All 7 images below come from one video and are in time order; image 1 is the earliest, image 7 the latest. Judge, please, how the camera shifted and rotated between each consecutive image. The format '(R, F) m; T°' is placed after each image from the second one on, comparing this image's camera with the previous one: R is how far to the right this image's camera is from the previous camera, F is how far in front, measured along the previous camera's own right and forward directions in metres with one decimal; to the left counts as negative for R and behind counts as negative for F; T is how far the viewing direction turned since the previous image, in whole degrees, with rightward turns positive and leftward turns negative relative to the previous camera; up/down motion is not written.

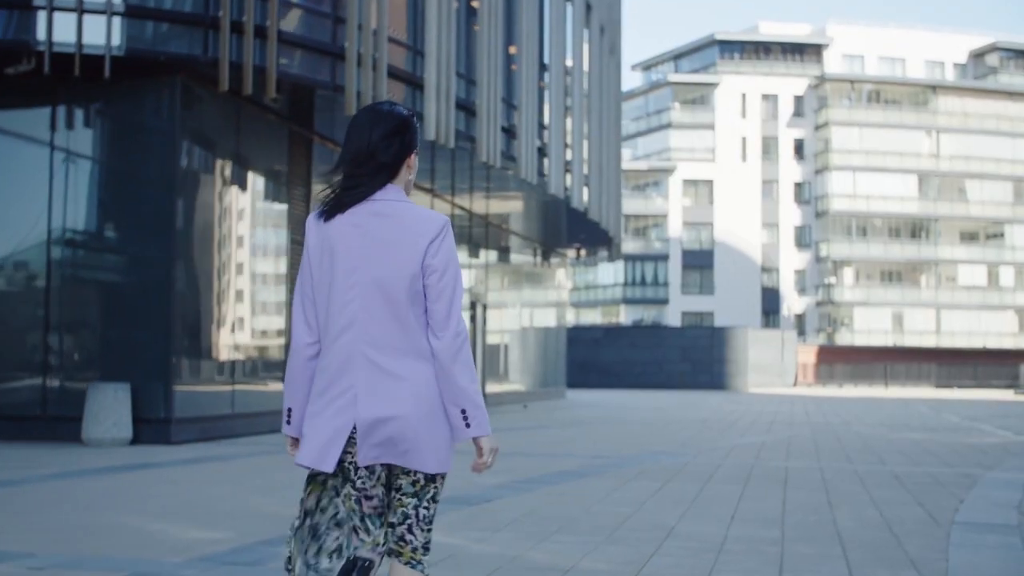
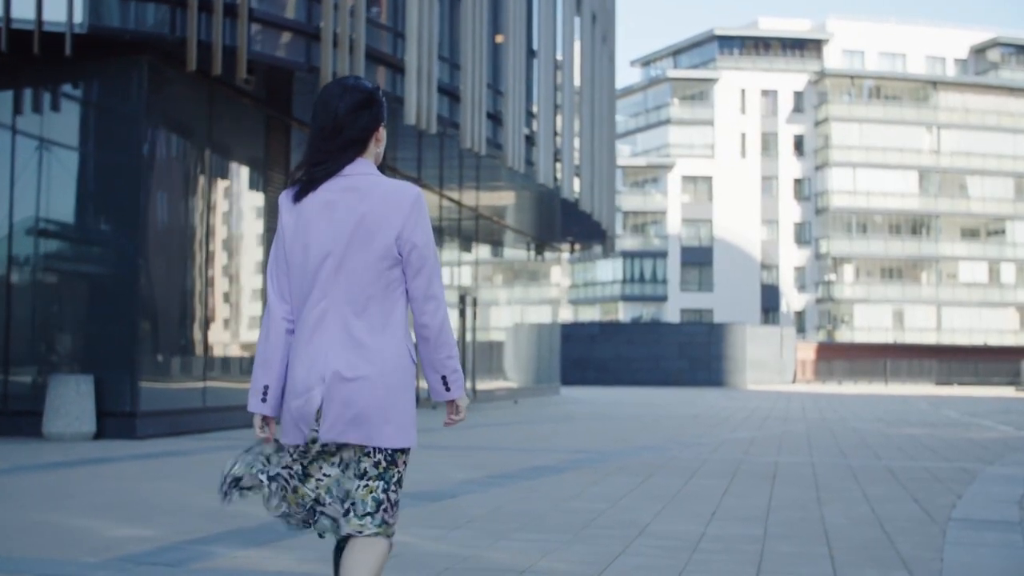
(+0.2, +0.6) m; 0°
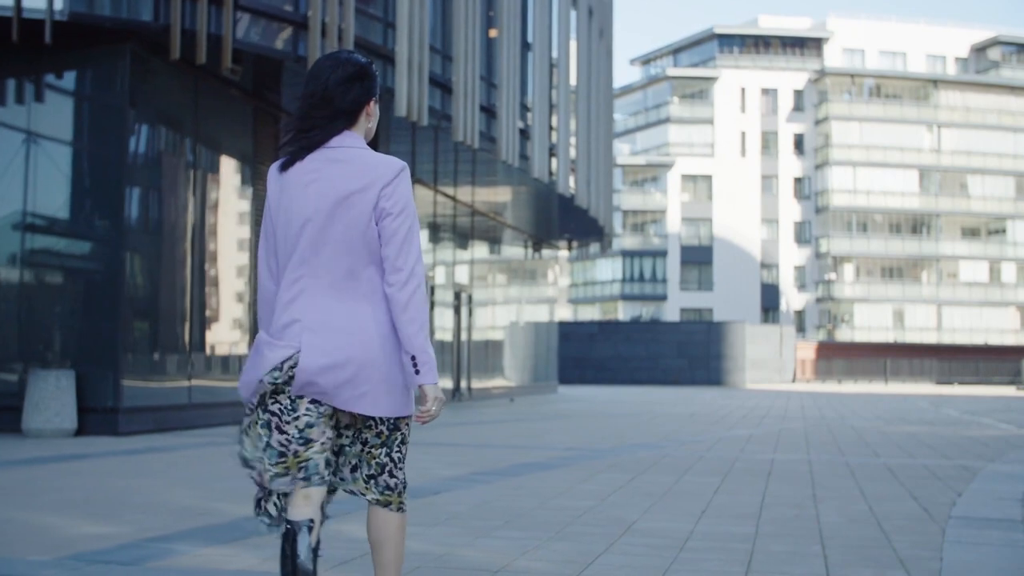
(+0.1, +0.3) m; 0°
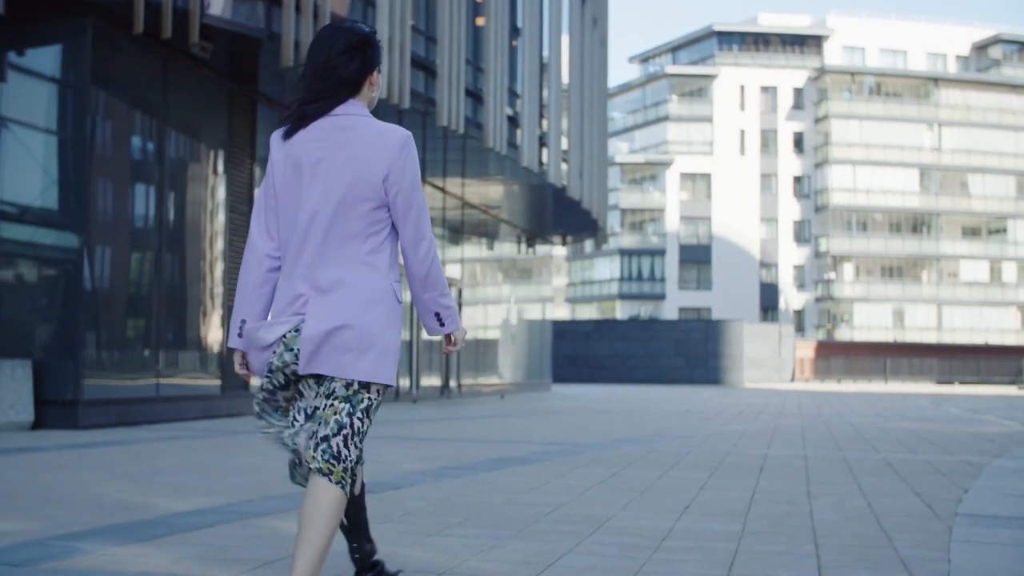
(+0.2, +0.6) m; 0°
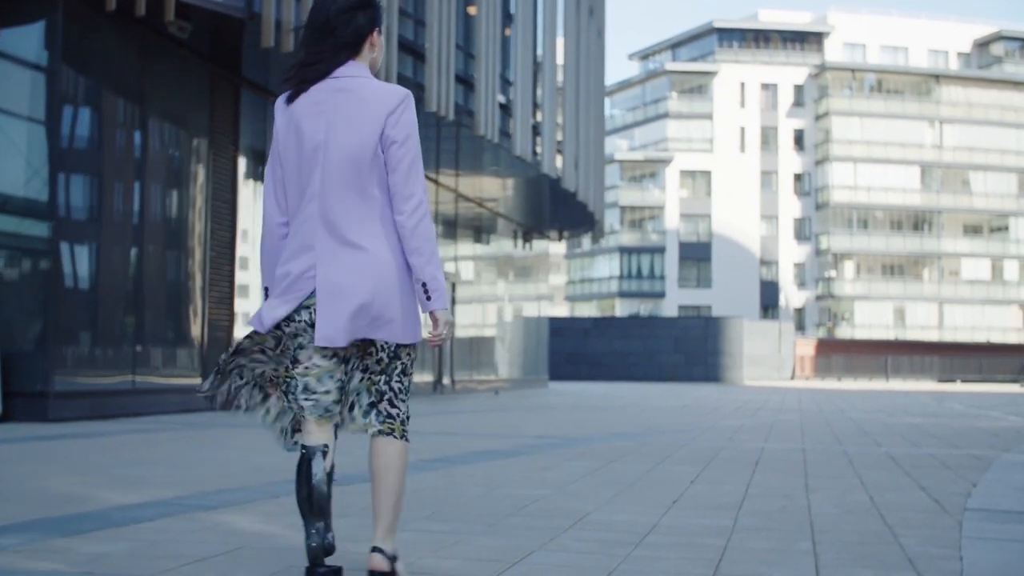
(+0.1, +0.5) m; 0°
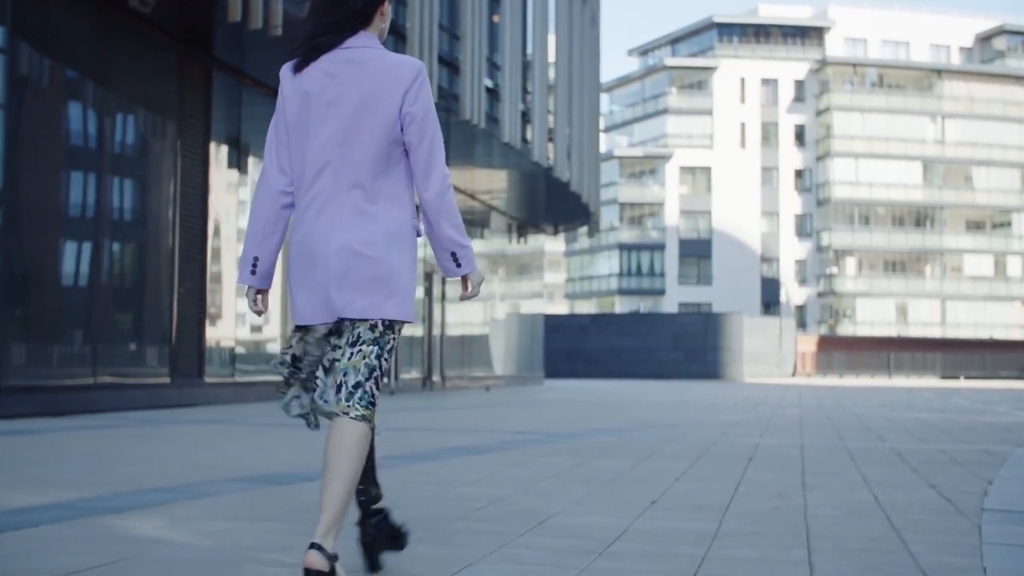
(+0.2, +0.7) m; 0°
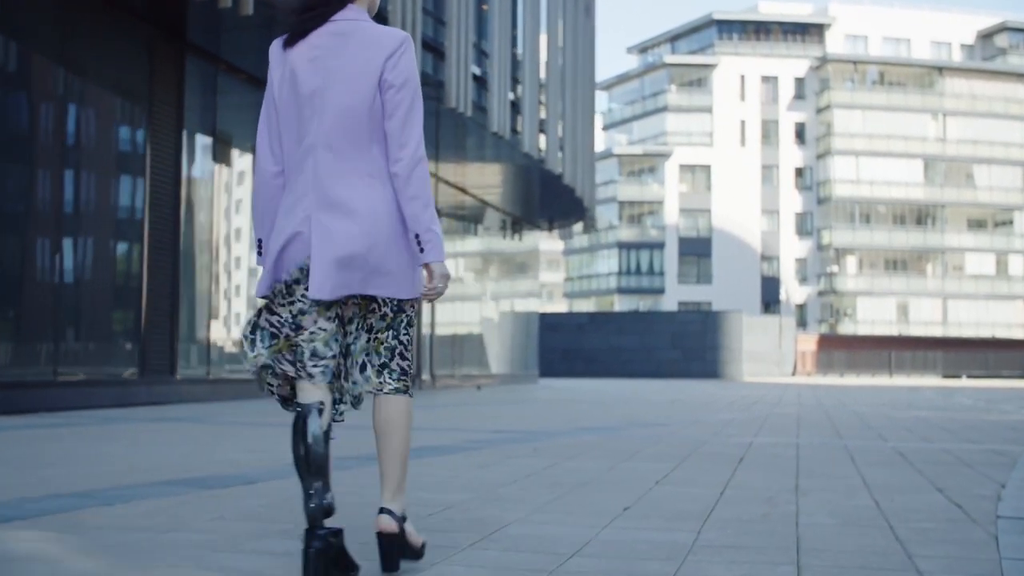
(+0.2, +0.6) m; 0°
